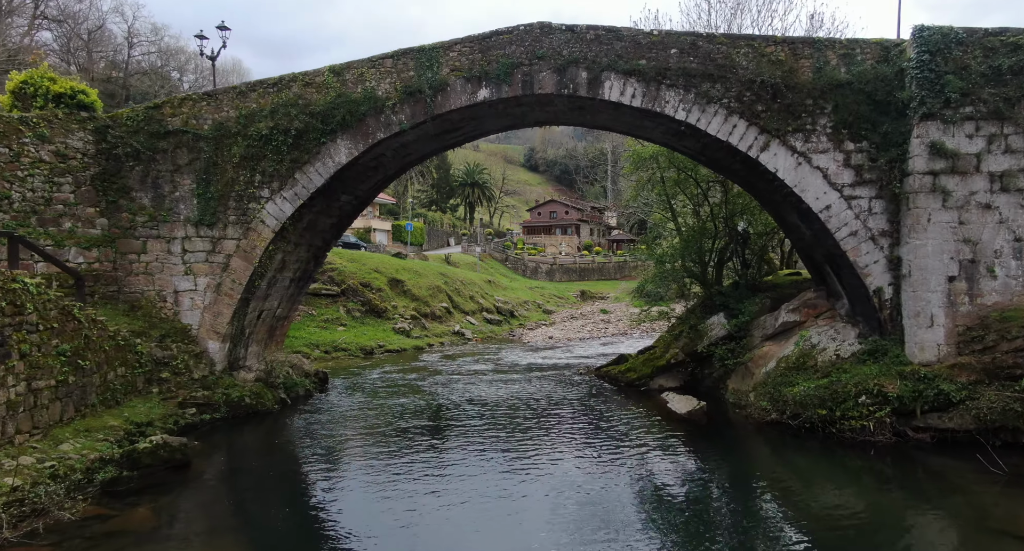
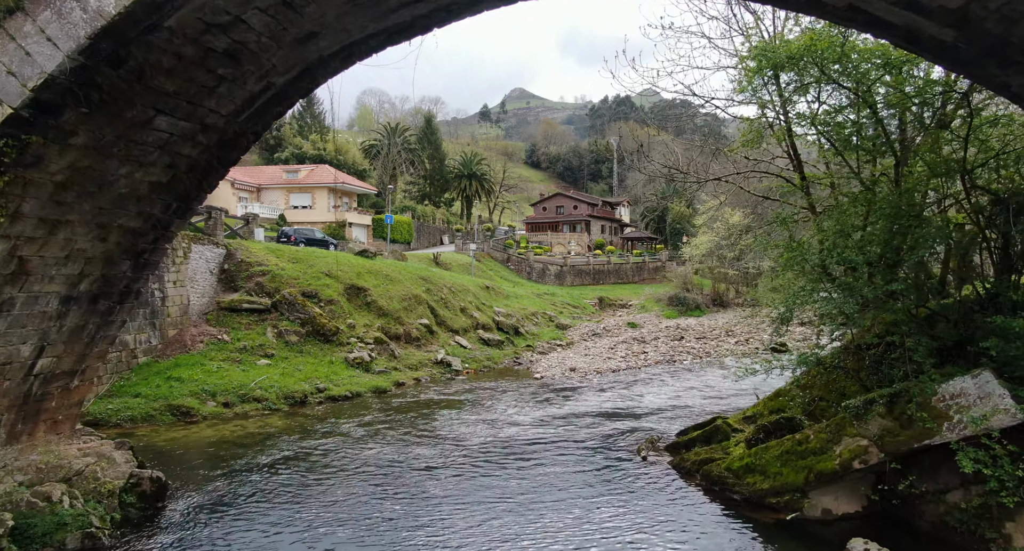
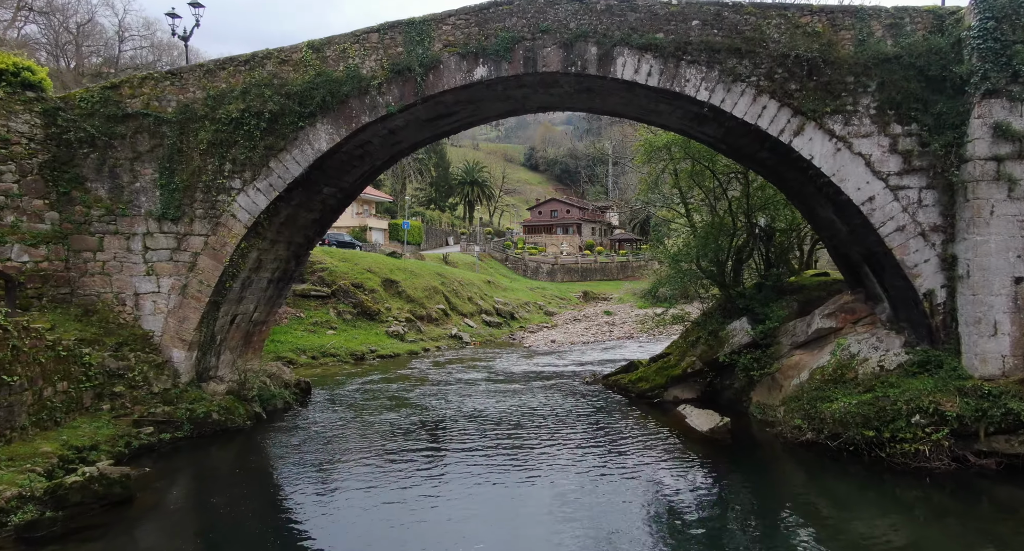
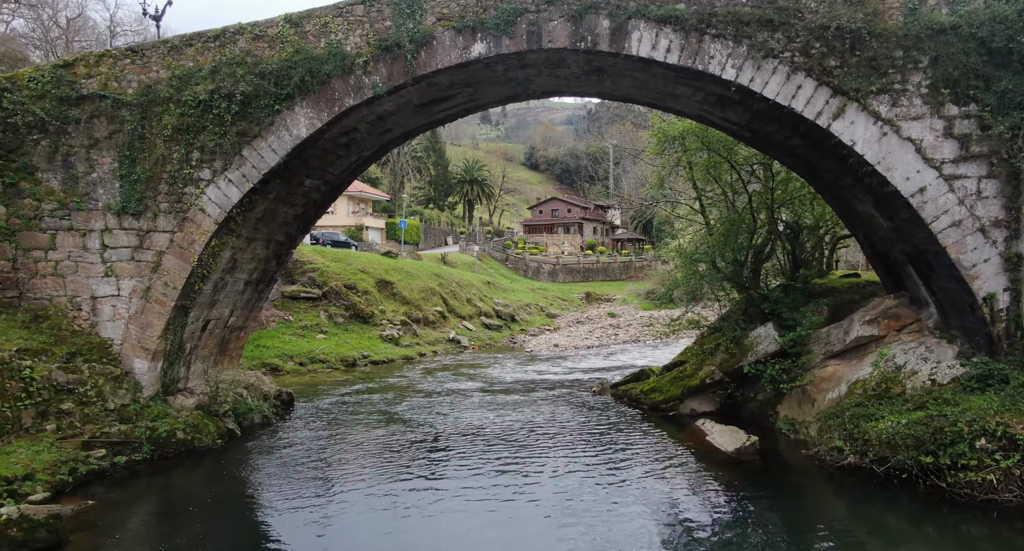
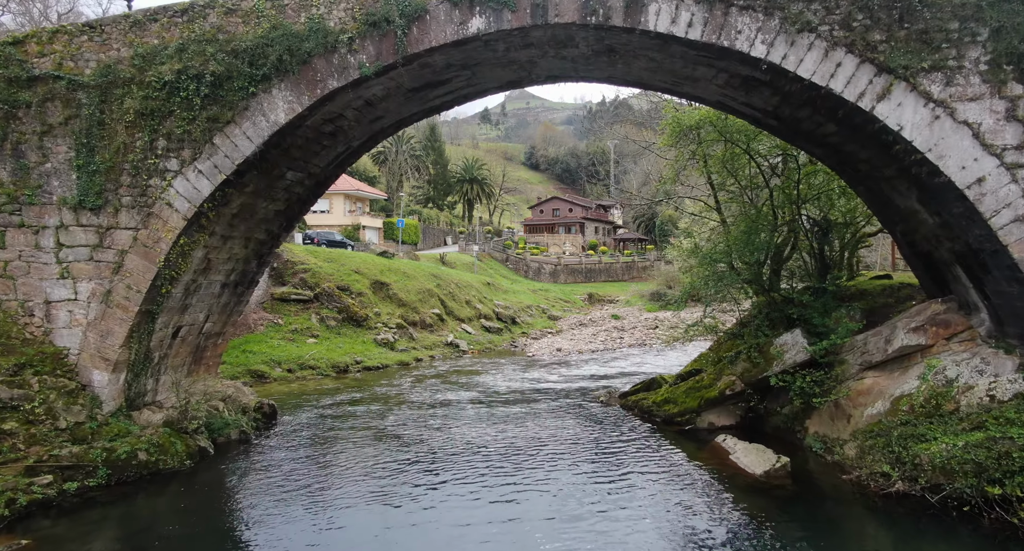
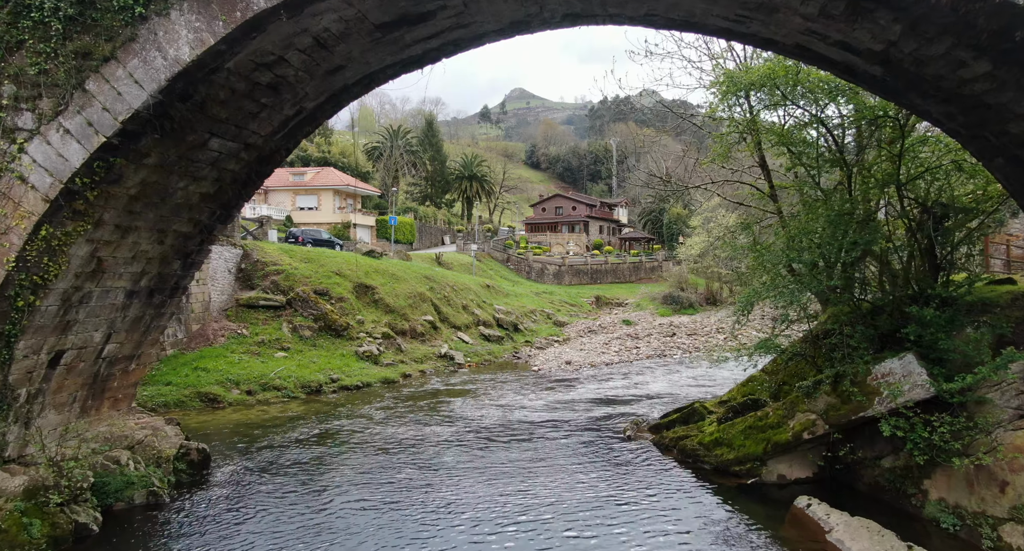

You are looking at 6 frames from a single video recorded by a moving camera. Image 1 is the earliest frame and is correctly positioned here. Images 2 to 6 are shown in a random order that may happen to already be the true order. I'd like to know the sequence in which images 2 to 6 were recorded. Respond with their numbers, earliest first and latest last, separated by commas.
3, 4, 5, 6, 2
